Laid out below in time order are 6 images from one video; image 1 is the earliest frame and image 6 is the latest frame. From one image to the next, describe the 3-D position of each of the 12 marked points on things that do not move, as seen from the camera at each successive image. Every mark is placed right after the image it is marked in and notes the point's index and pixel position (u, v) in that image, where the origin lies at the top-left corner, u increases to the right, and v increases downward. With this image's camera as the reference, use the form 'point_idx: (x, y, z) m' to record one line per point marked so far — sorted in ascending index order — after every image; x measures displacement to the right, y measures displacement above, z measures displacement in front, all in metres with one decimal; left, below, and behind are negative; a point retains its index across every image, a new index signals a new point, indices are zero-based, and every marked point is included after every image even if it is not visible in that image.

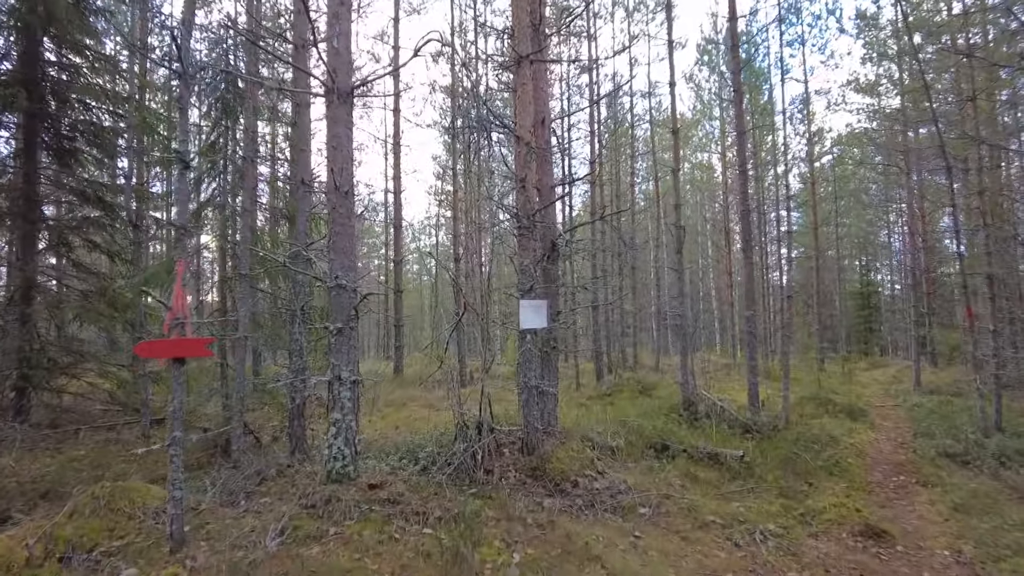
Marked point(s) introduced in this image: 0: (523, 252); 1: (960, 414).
0: (+0.1, +0.4, +6.6) m
1: (+7.6, -2.1, +11.0) m
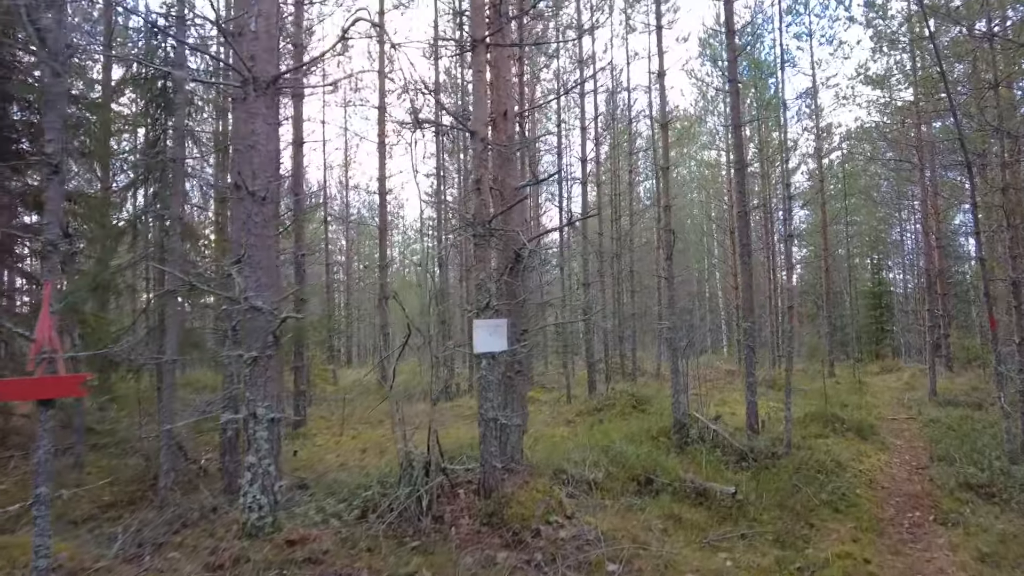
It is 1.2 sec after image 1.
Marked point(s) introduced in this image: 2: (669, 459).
0: (-0.3, +0.2, +5.8) m
1: (+7.2, -2.2, +10.0) m
2: (+1.9, -2.0, +7.7) m
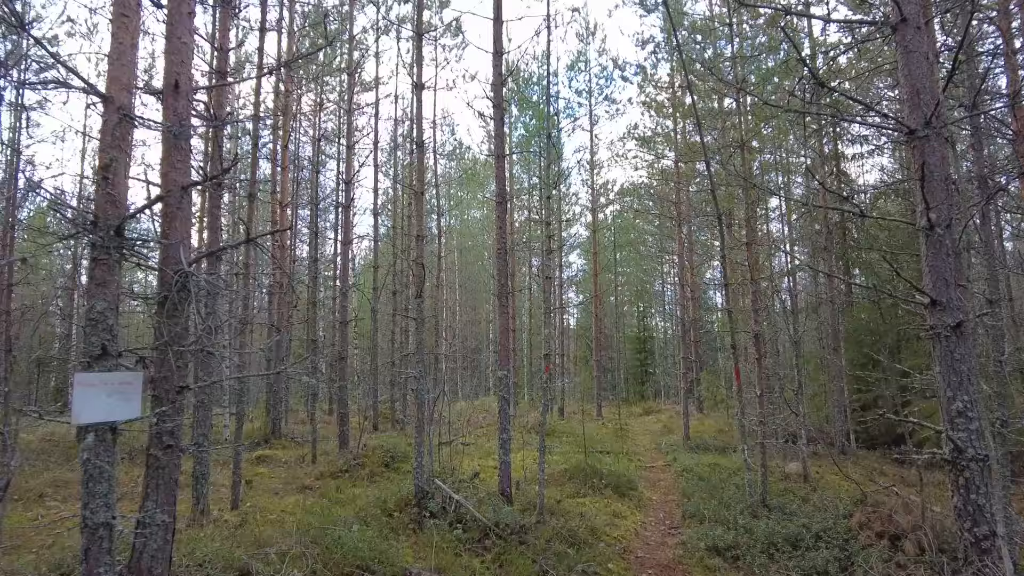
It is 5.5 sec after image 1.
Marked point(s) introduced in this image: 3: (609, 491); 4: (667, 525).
0: (-2.5, 0.0, +3.9) m
1: (+3.3, -3.0, +10.1) m
2: (-1.1, -2.5, +6.2) m
3: (+1.4, -3.0, +9.6) m
4: (+2.0, -3.1, +8.5) m
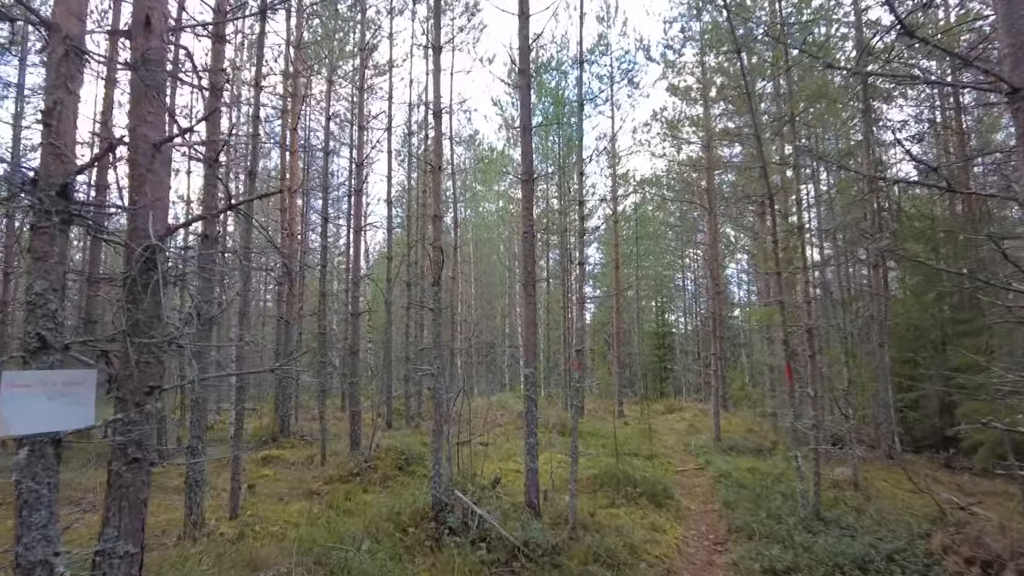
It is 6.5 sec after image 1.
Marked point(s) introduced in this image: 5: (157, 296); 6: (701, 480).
0: (-2.3, +0.1, +3.1) m
1: (+3.7, -2.9, +9.2) m
2: (-0.8, -2.3, +5.4) m
3: (+1.8, -2.8, +8.7) m
4: (+2.3, -2.9, +7.6) m
5: (-1.9, 0.0, +3.4) m
6: (+3.2, -3.3, +11.1) m
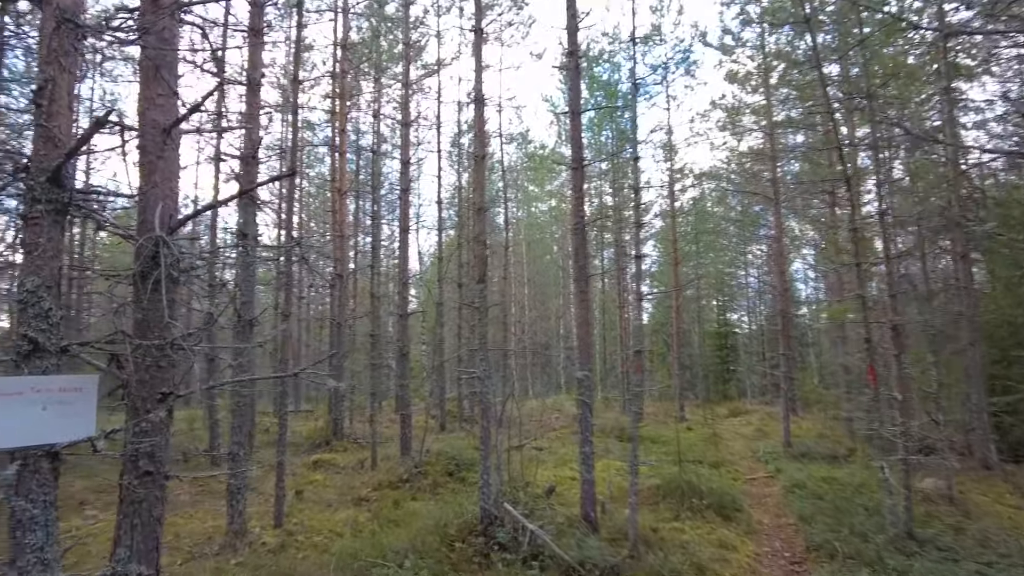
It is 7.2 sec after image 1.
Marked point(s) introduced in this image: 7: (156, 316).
0: (-2.1, +0.1, +2.8) m
1: (+4.4, -2.8, +8.3) m
2: (-0.4, -2.3, +5.0) m
3: (+2.5, -2.8, +8.0) m
4: (+2.9, -2.9, +6.9) m
5: (-1.7, 0.0, +3.1) m
6: (+4.1, -3.2, +10.3) m
7: (-1.8, -0.1, +3.3) m
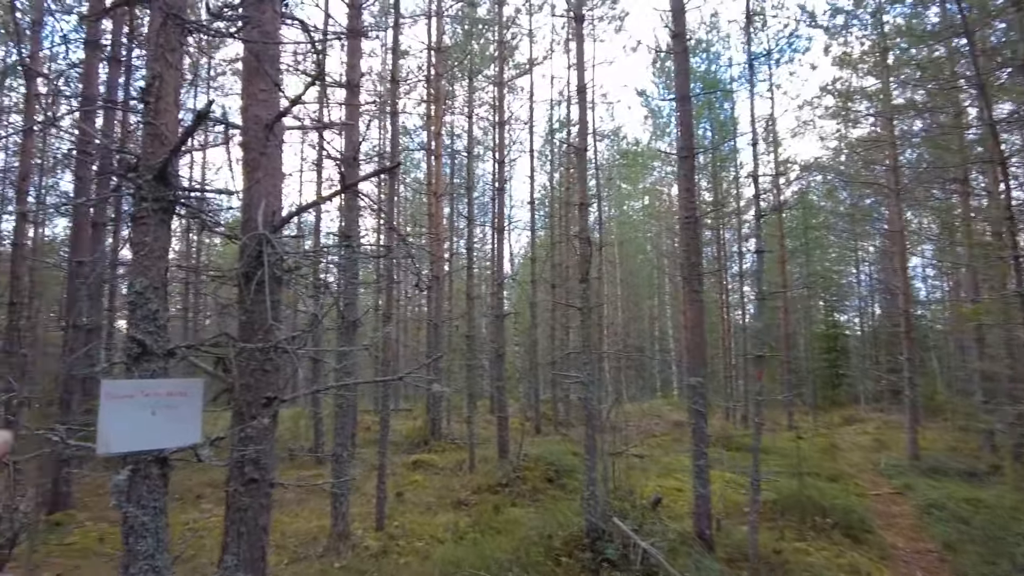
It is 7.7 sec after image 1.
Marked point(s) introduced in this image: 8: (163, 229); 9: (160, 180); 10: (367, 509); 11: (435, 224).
0: (-1.6, +0.1, +2.8) m
1: (+5.6, -2.8, +7.3) m
2: (+0.4, -2.3, +4.7) m
3: (+3.7, -2.8, +7.3) m
4: (+4.0, -2.8, +6.1) m
5: (-1.1, 0.0, +3.0) m
6: (+5.6, -3.2, +9.3) m
7: (-1.2, -0.1, +3.2) m
8: (-1.4, +0.3, +2.8) m
9: (-1.5, +0.4, +2.7) m
10: (-1.8, -2.7, +8.0) m
11: (-1.5, +1.3, +12.9) m
